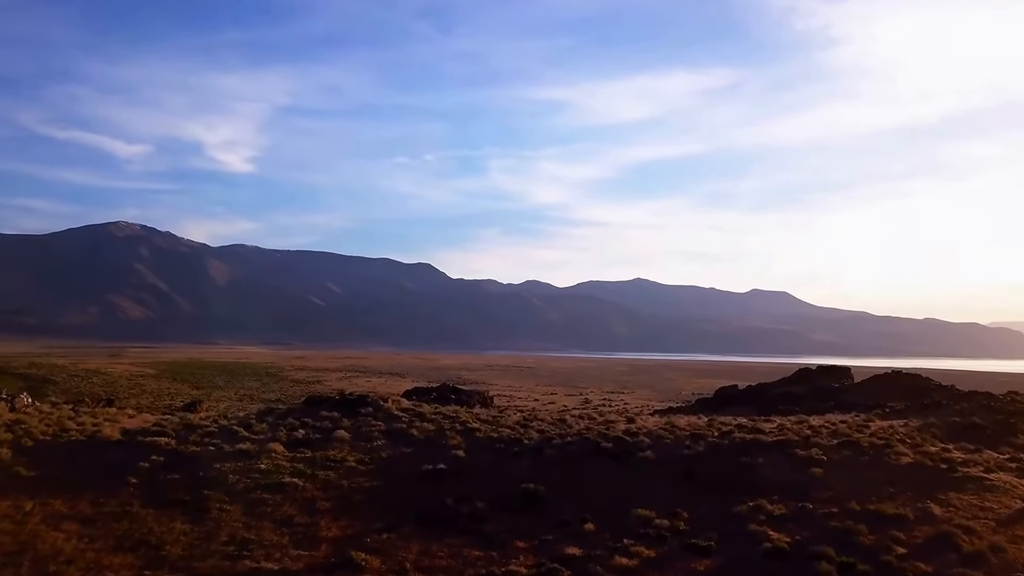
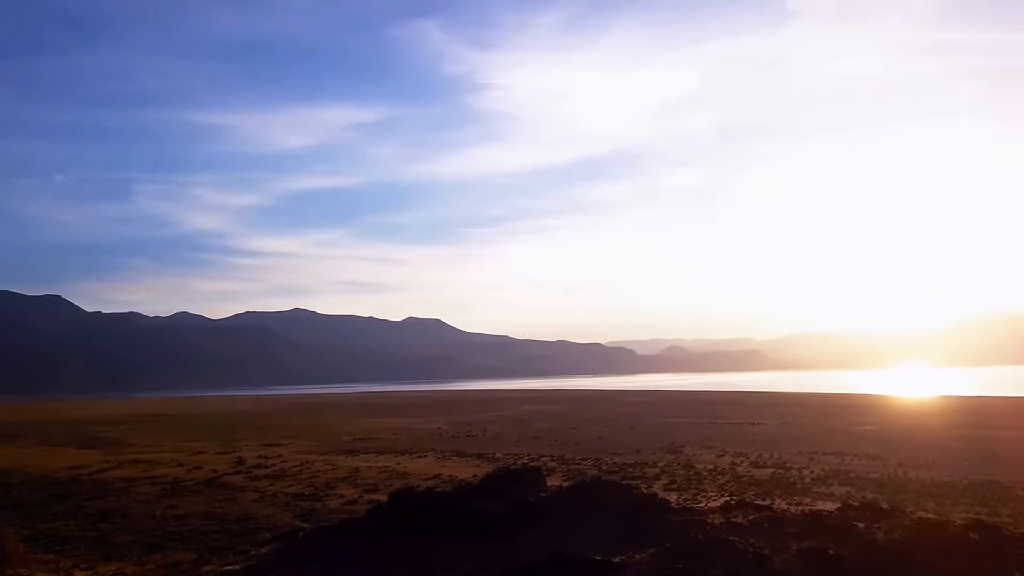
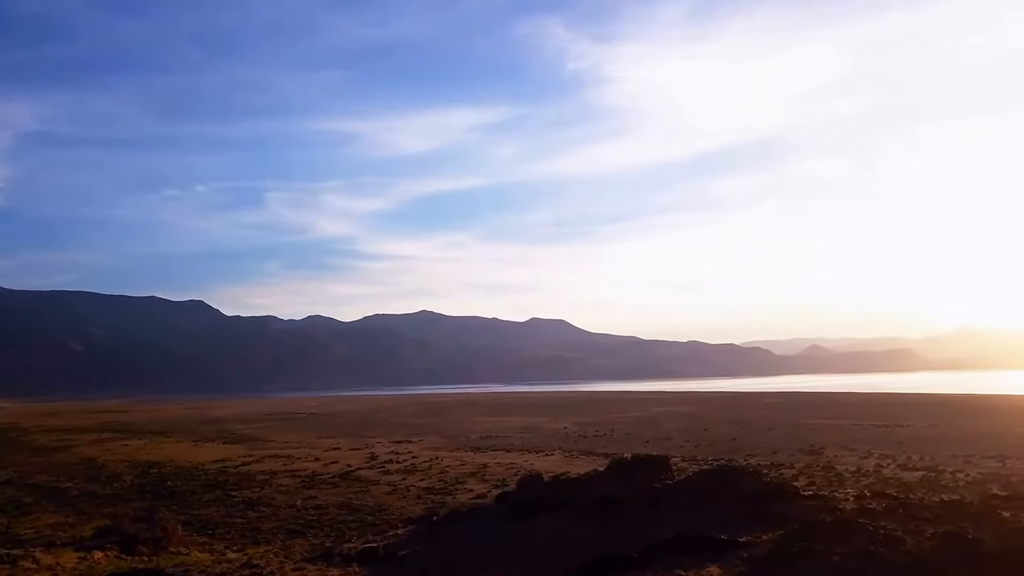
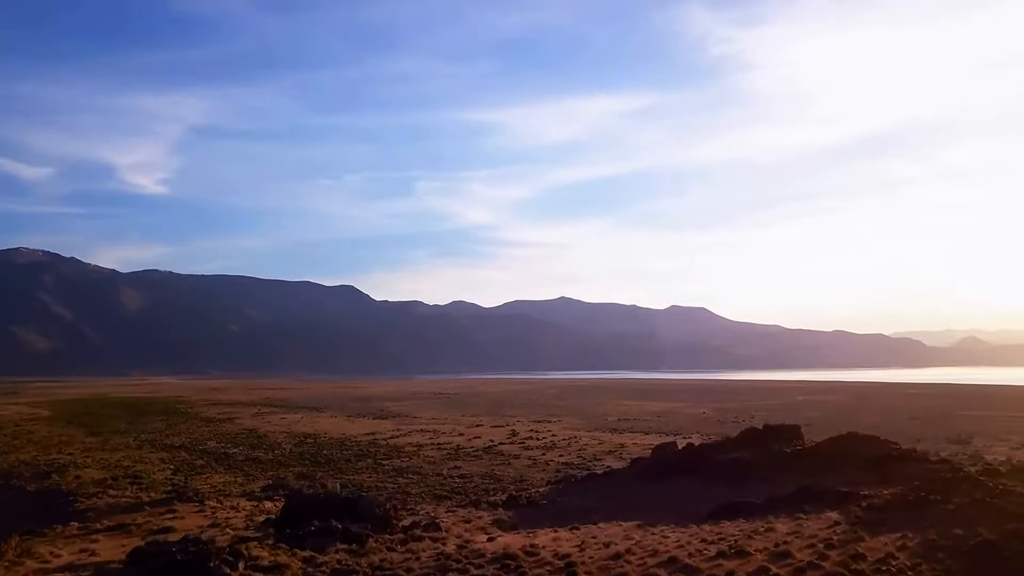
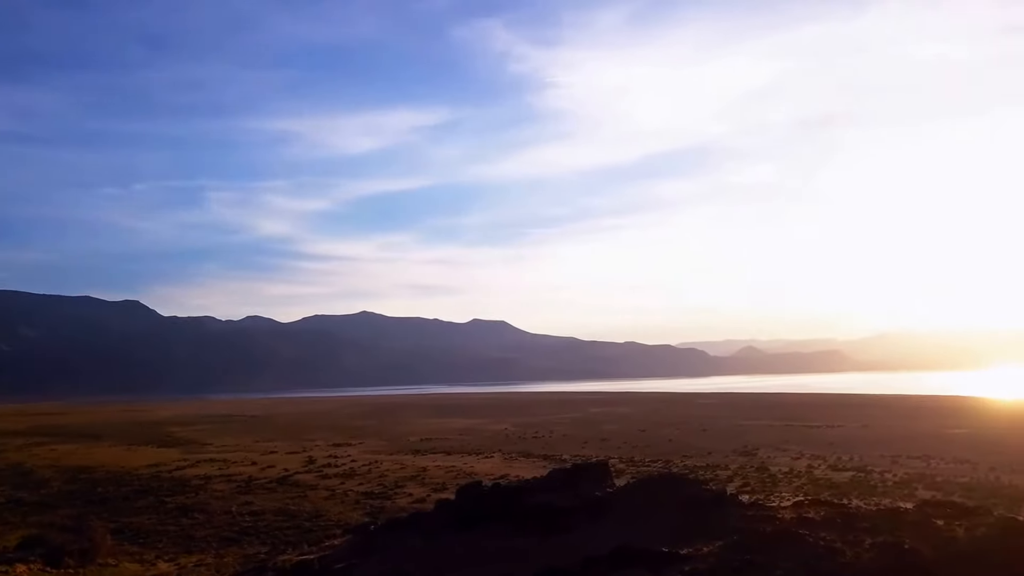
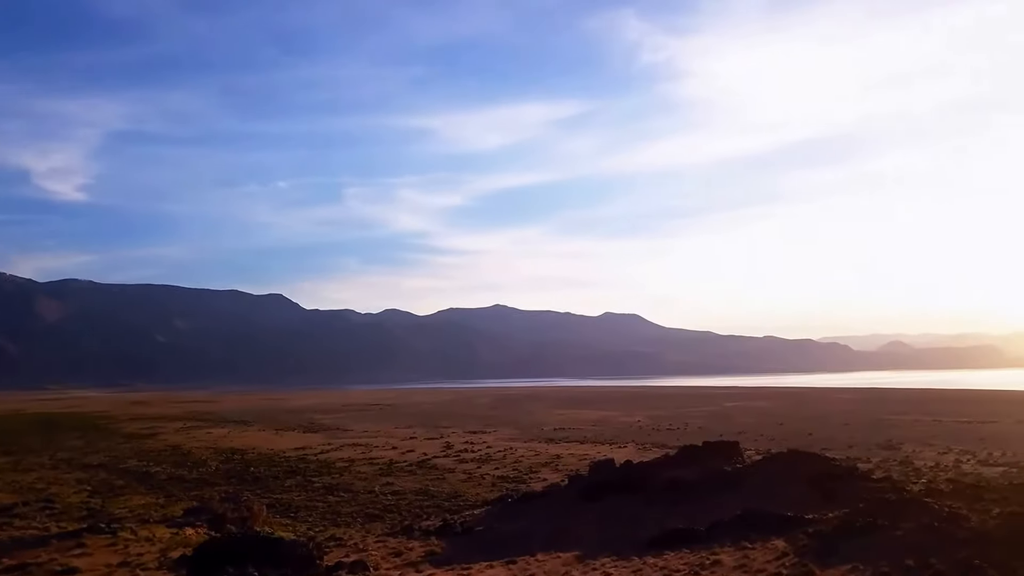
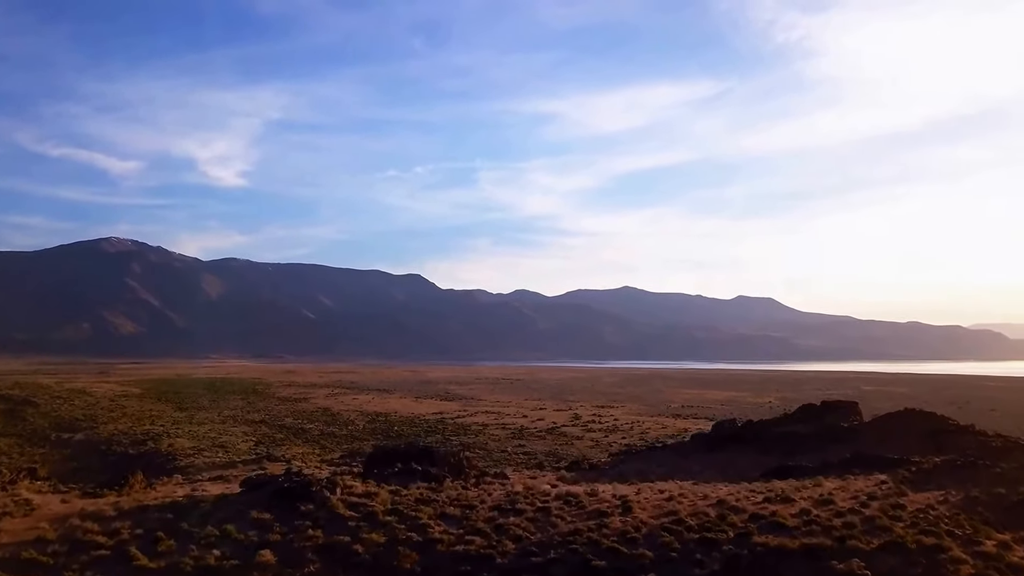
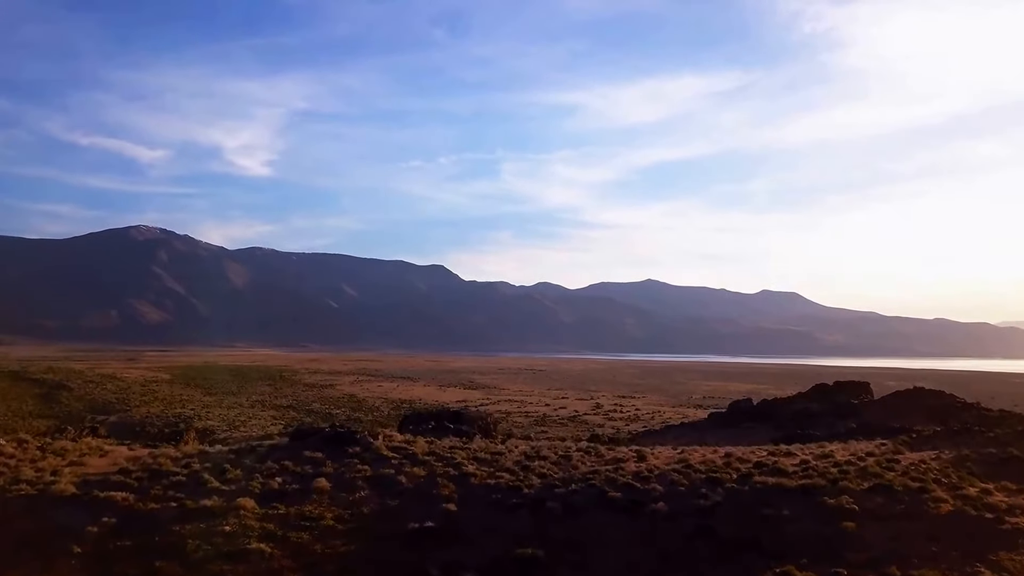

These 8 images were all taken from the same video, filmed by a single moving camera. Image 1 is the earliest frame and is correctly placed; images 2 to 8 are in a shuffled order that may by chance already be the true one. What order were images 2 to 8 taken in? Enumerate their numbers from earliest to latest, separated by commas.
8, 7, 4, 6, 3, 5, 2
